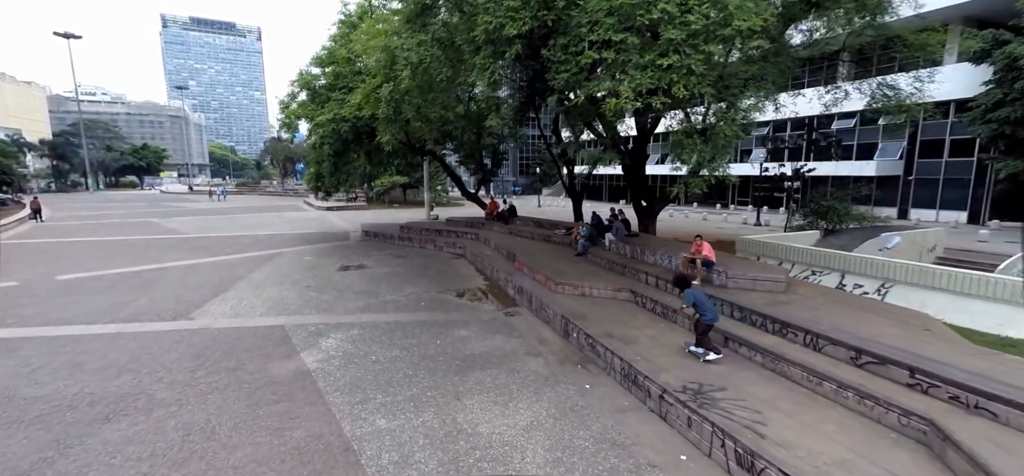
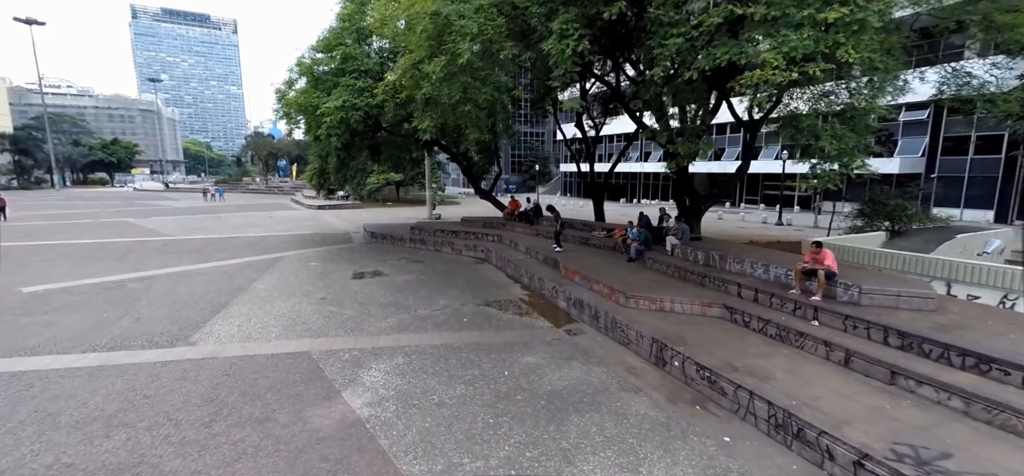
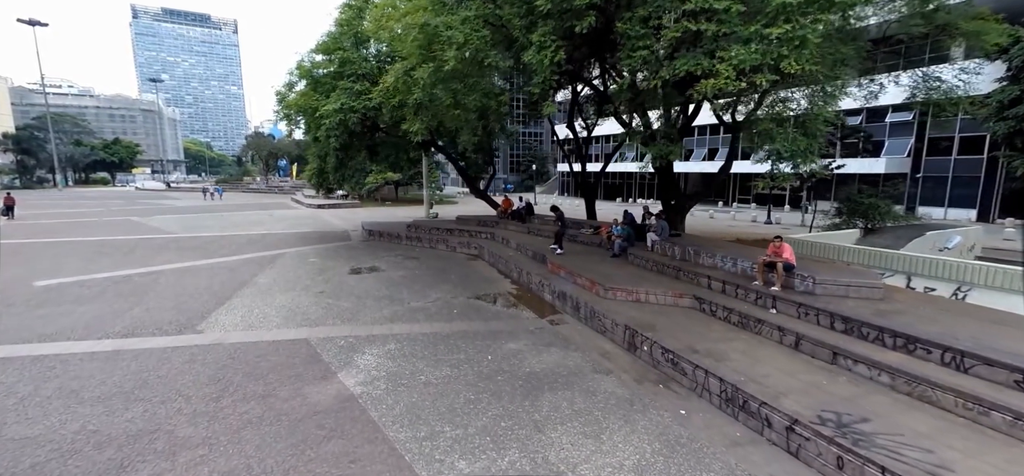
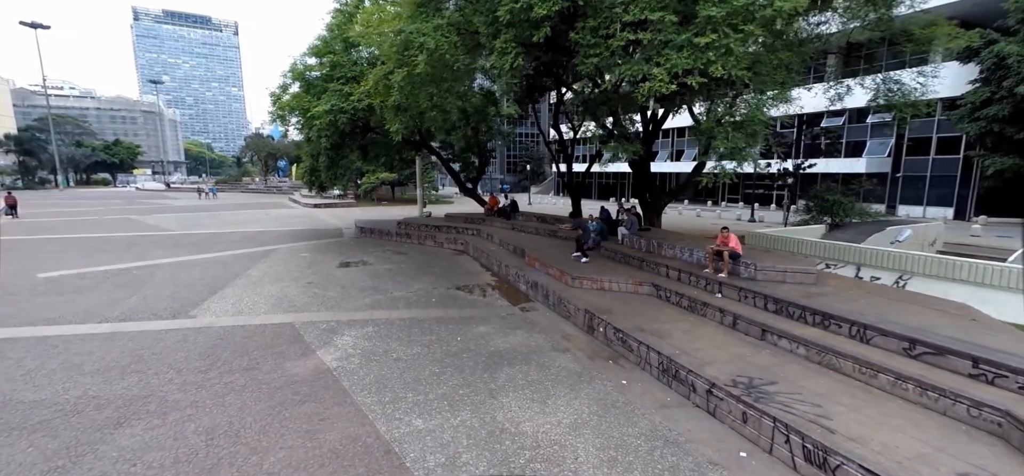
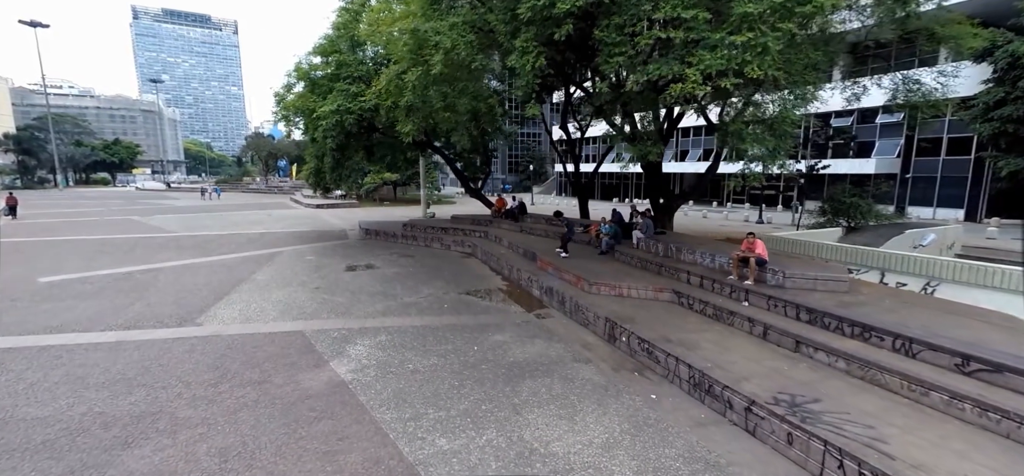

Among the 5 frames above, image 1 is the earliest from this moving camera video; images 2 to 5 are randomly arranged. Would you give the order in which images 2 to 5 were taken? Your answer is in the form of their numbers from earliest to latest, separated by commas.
4, 5, 3, 2
